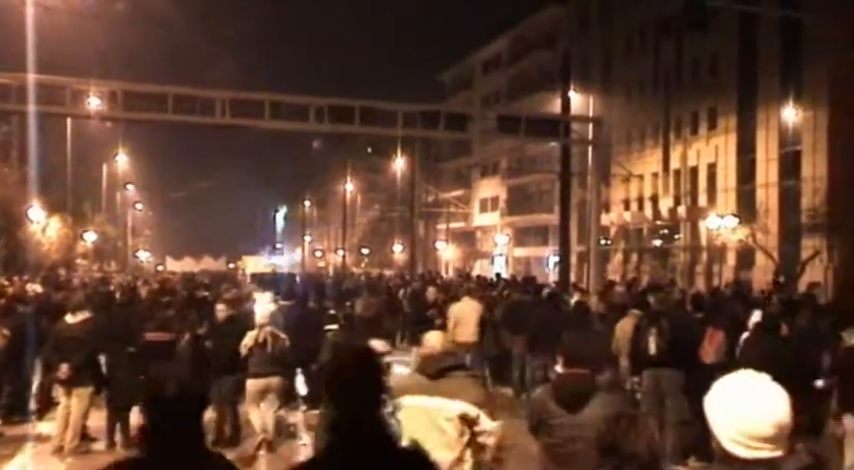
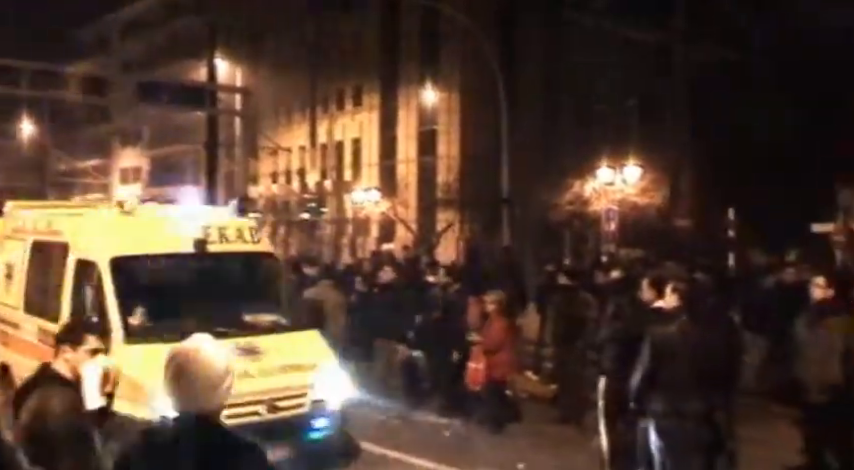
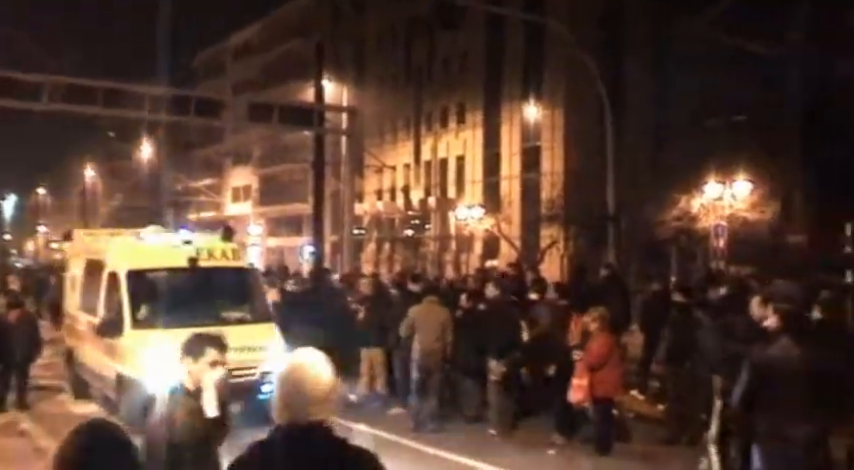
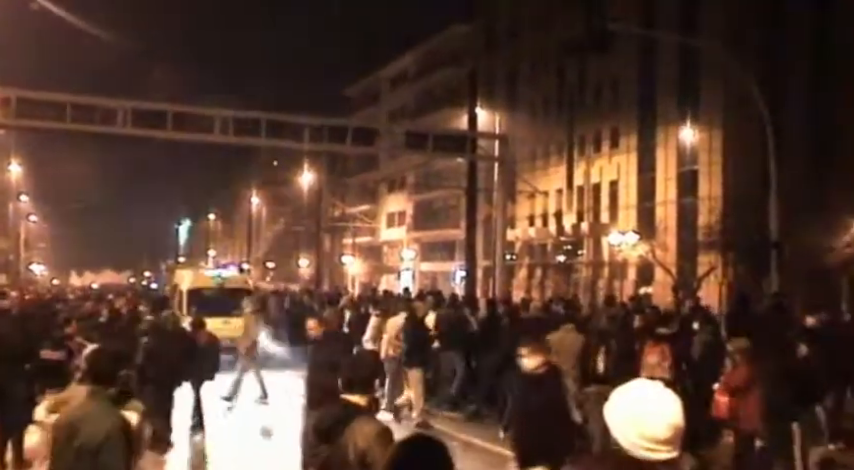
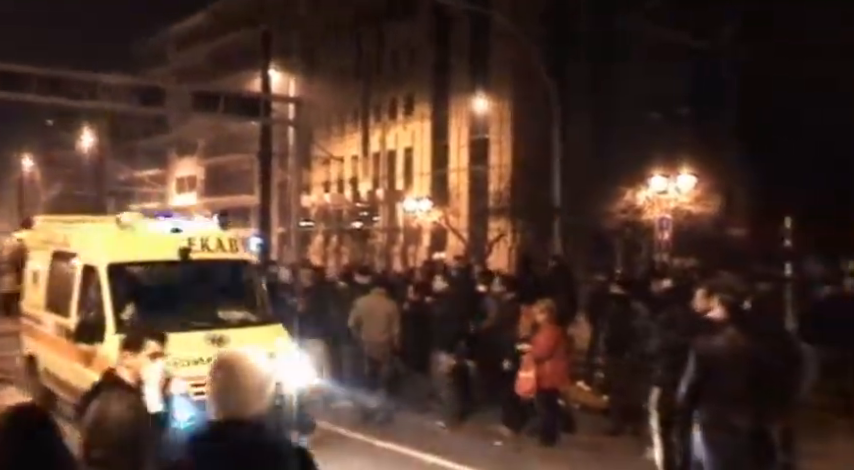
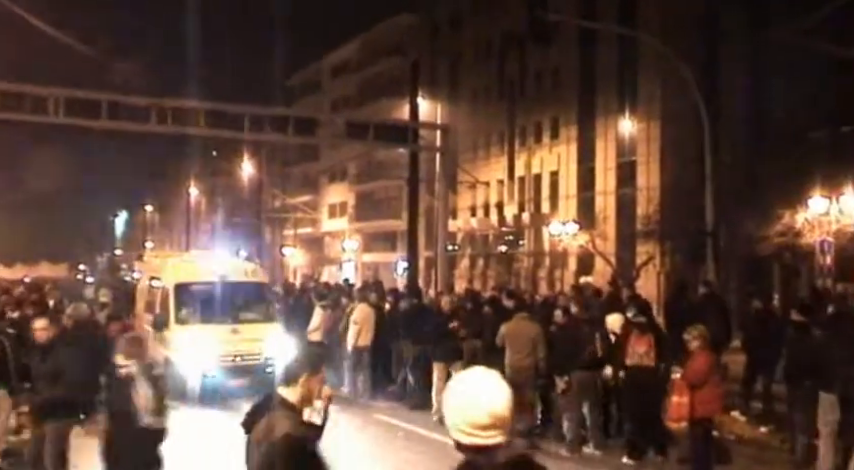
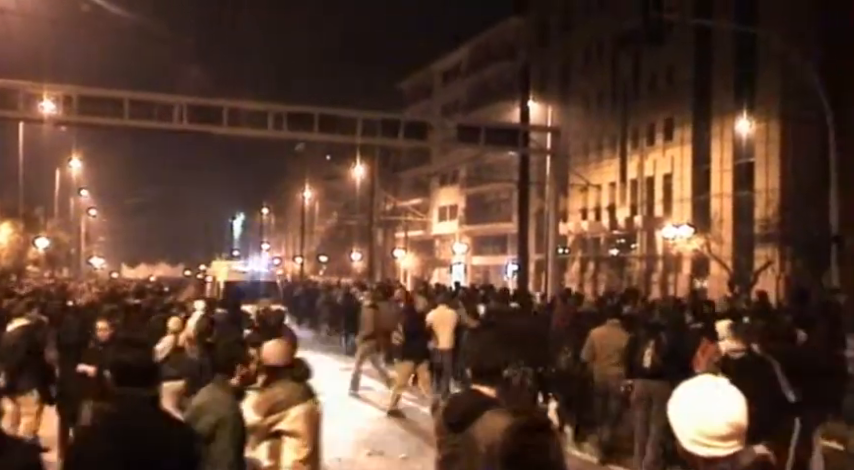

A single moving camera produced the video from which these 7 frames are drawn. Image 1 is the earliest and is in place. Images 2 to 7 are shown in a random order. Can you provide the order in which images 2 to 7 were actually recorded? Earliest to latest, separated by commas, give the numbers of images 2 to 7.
7, 4, 6, 3, 5, 2
